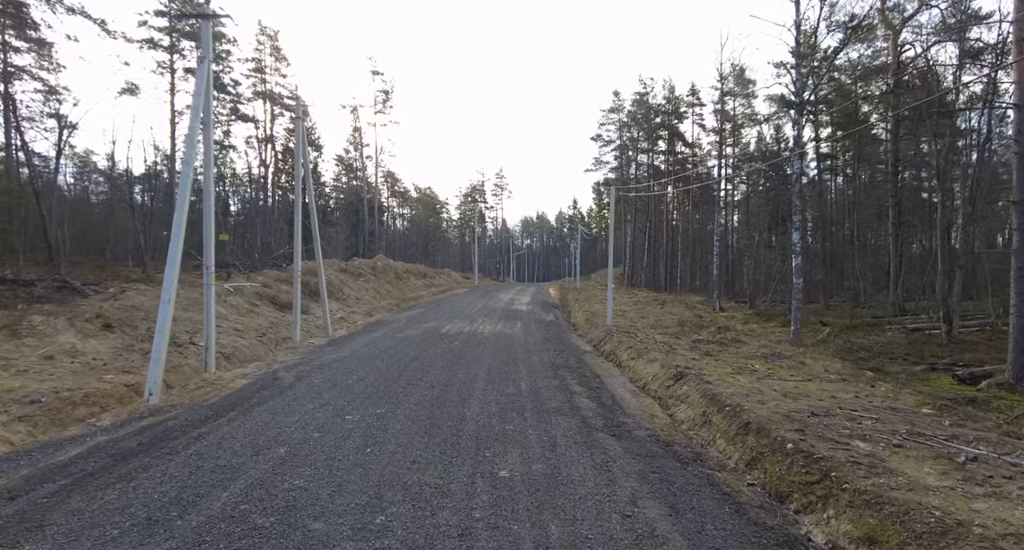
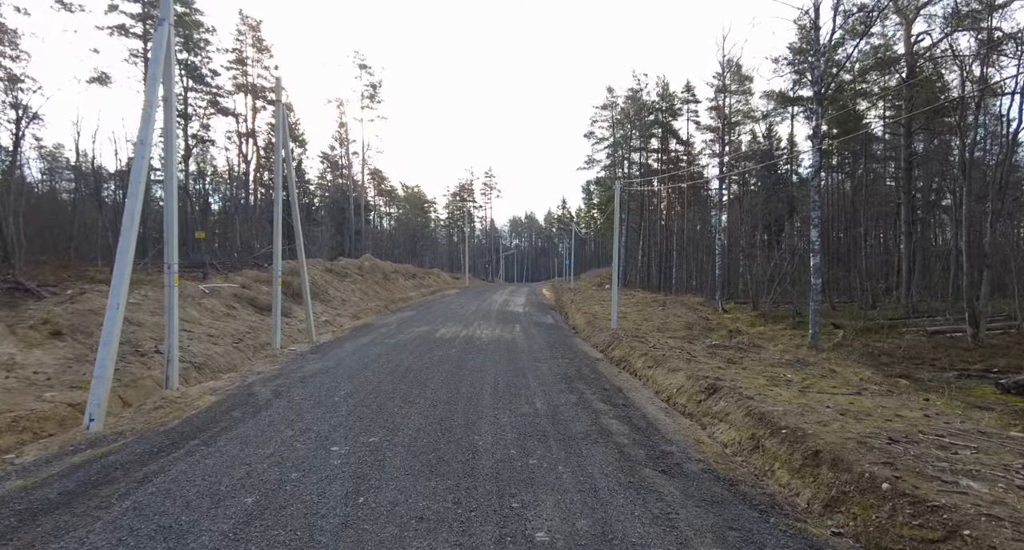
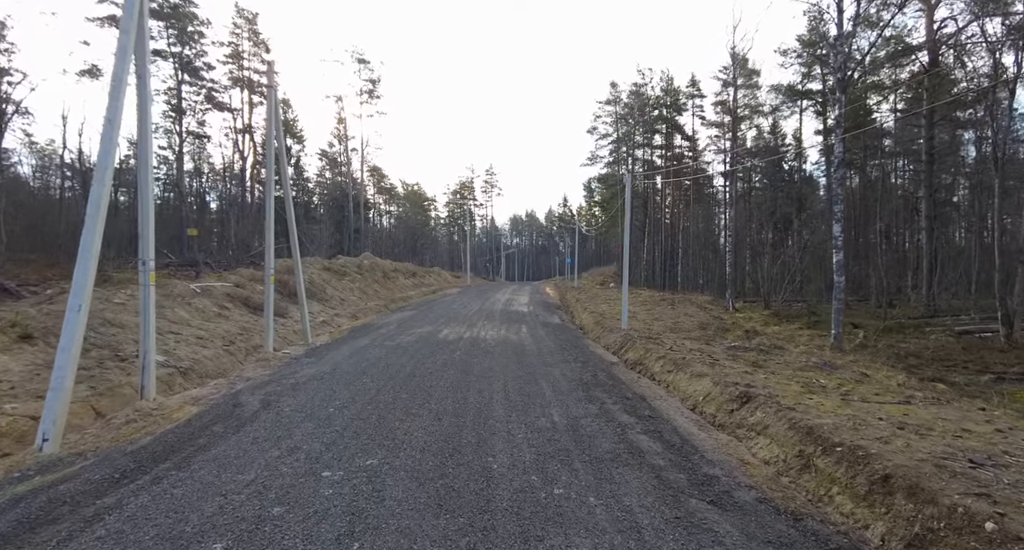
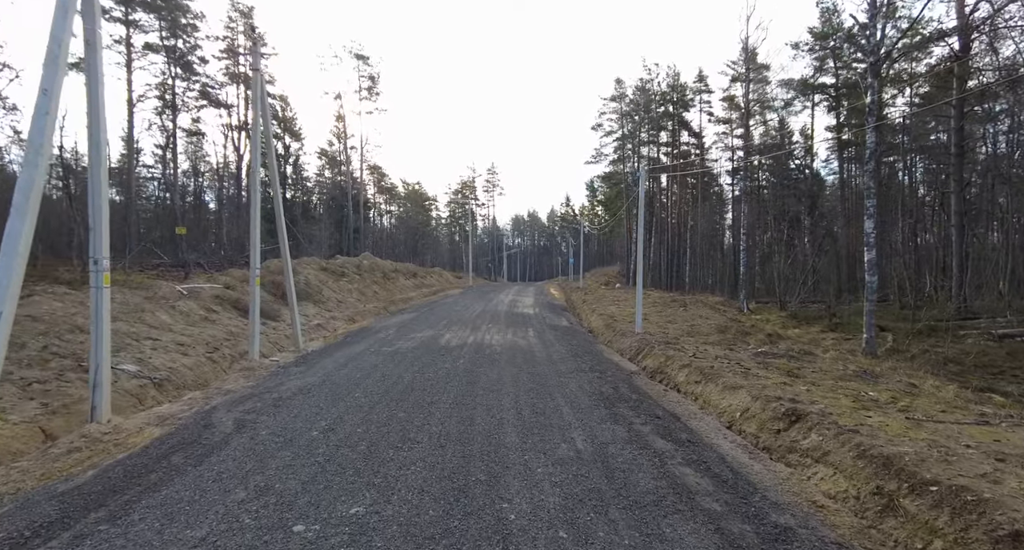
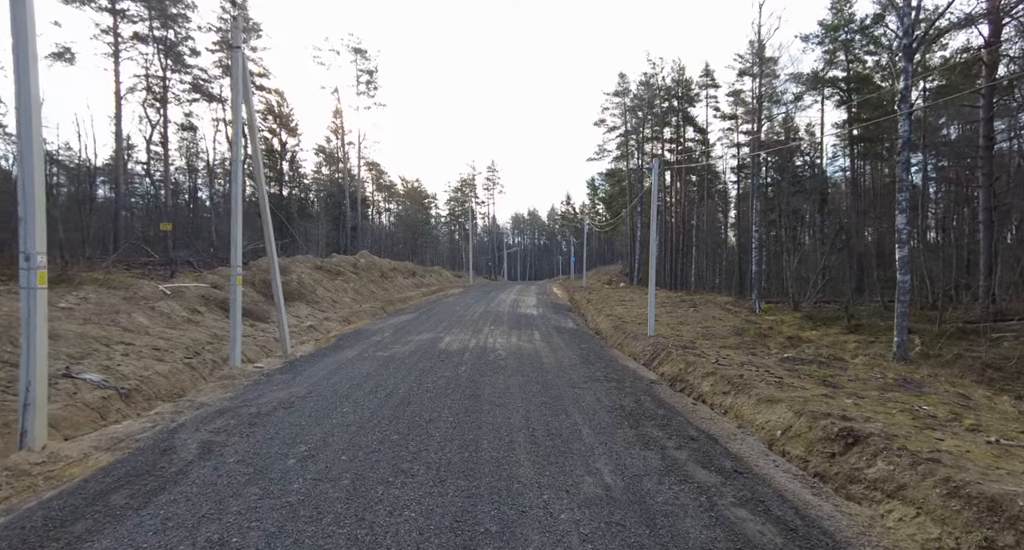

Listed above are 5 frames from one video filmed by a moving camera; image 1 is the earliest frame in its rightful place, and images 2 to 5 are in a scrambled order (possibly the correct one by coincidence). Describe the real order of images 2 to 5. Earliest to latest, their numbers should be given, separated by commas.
2, 3, 4, 5
